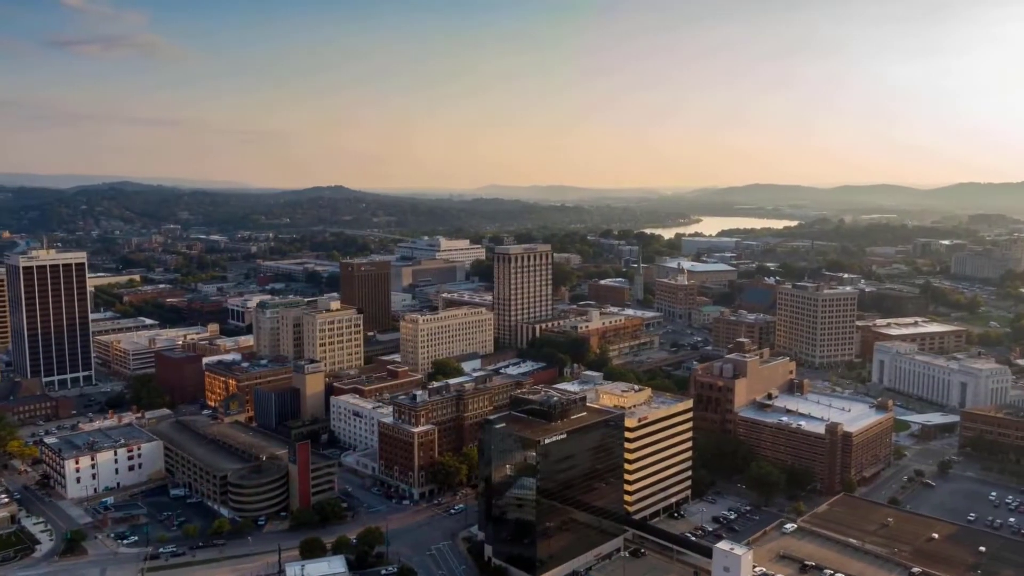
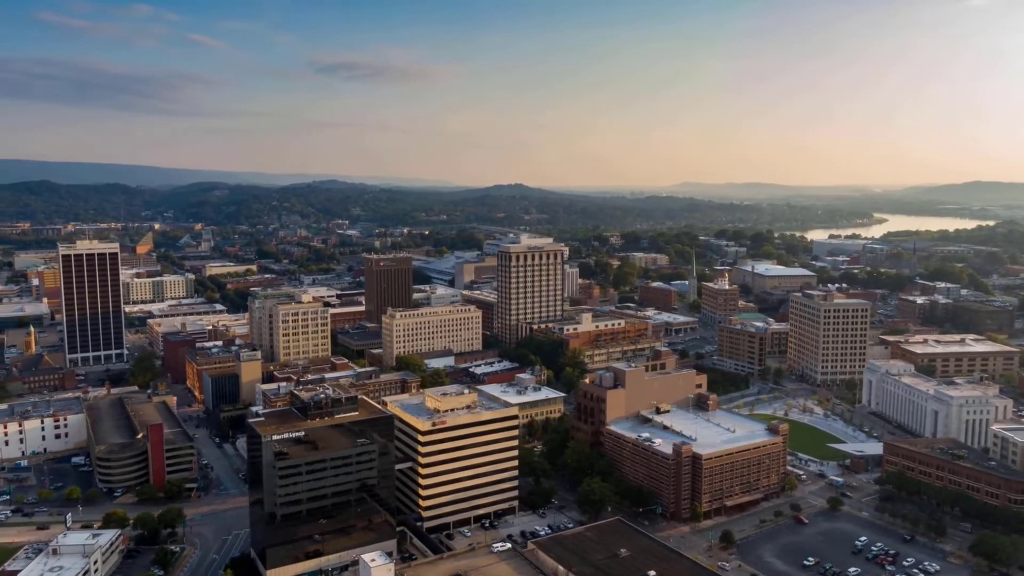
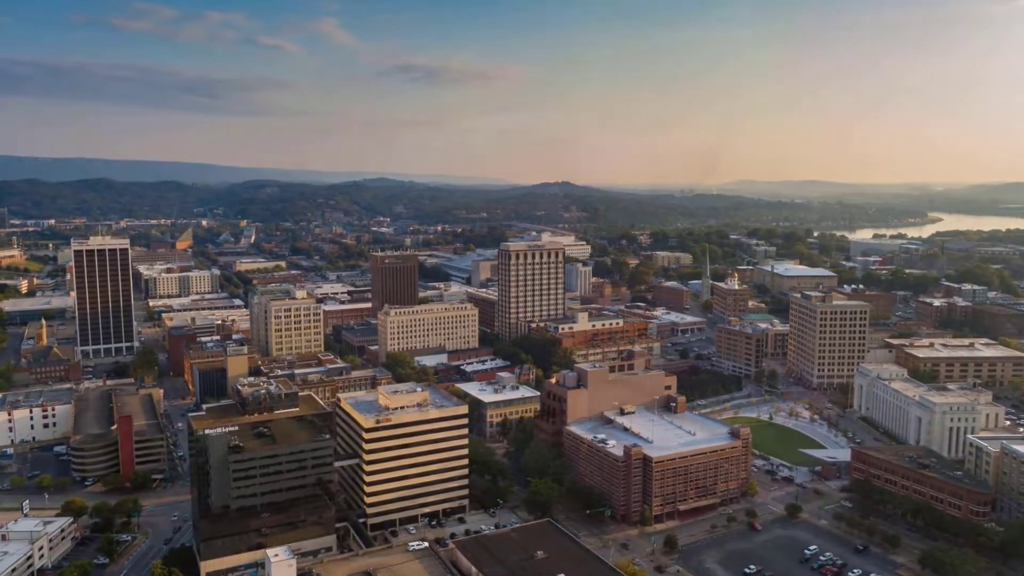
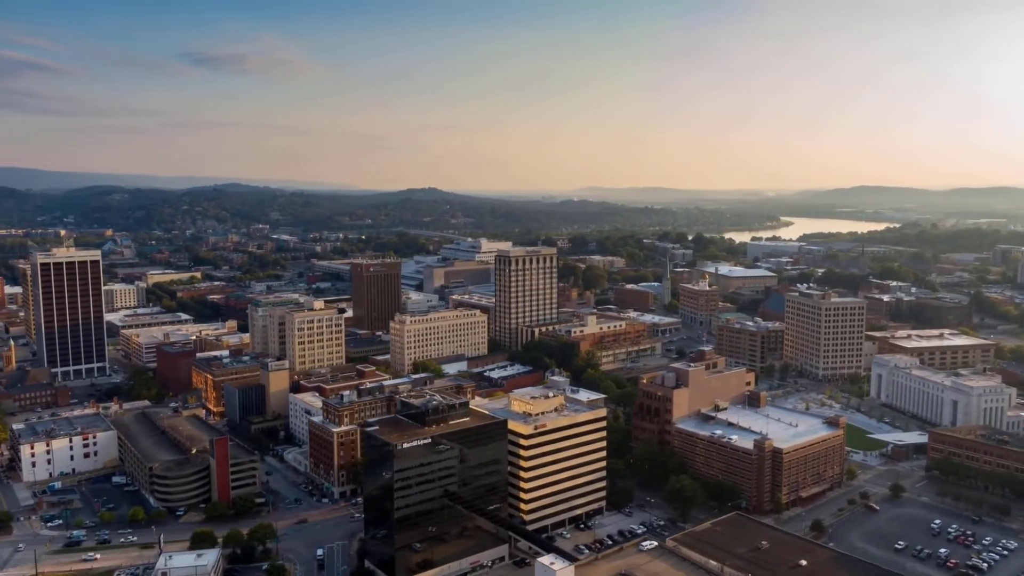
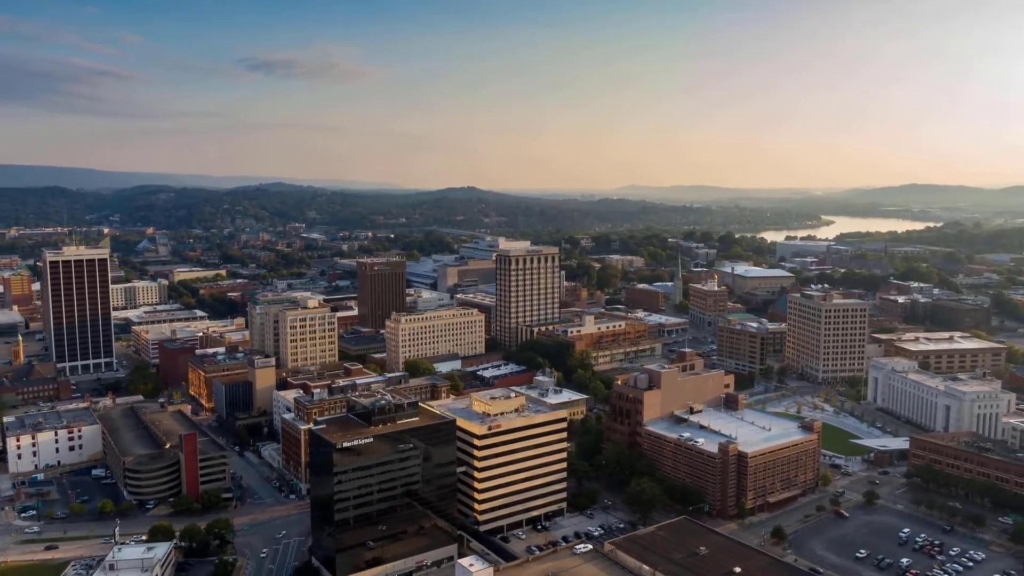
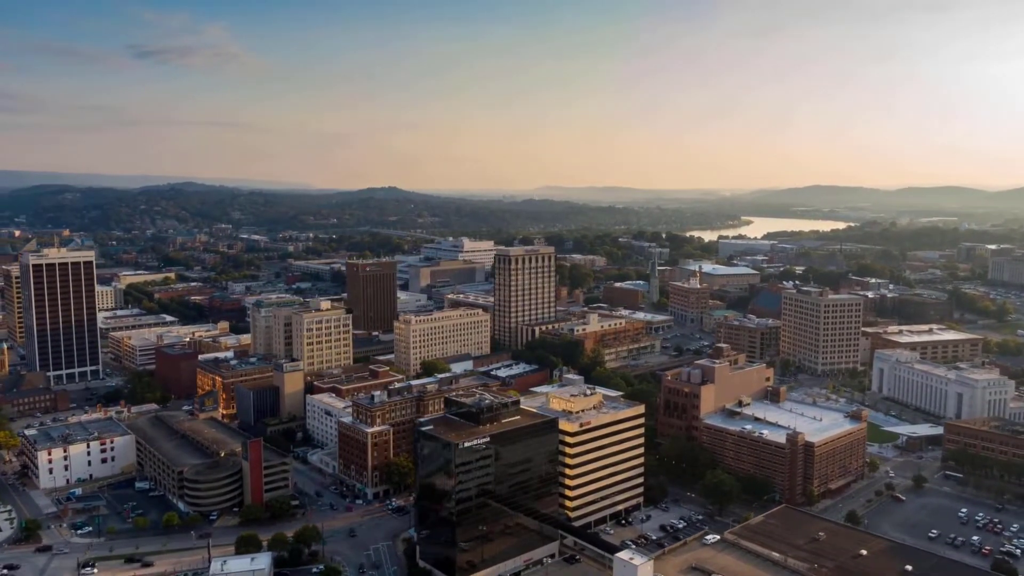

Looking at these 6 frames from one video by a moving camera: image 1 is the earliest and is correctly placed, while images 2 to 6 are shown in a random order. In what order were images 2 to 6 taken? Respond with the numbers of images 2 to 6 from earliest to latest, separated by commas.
6, 4, 5, 2, 3
